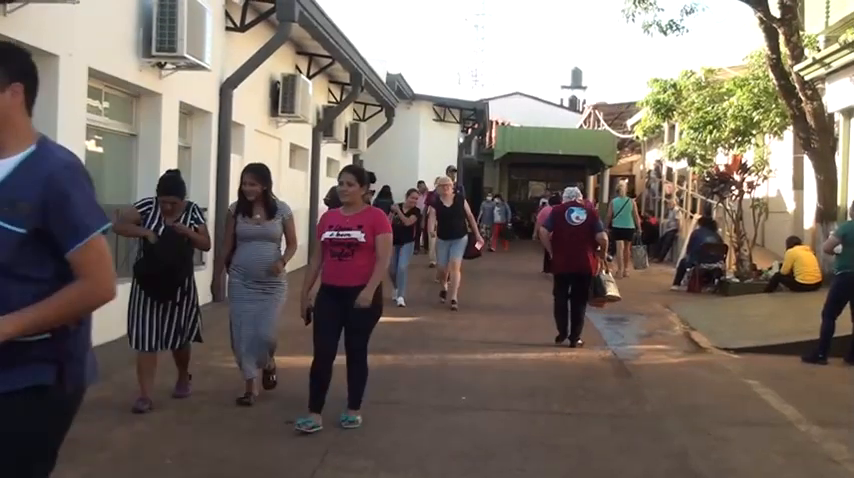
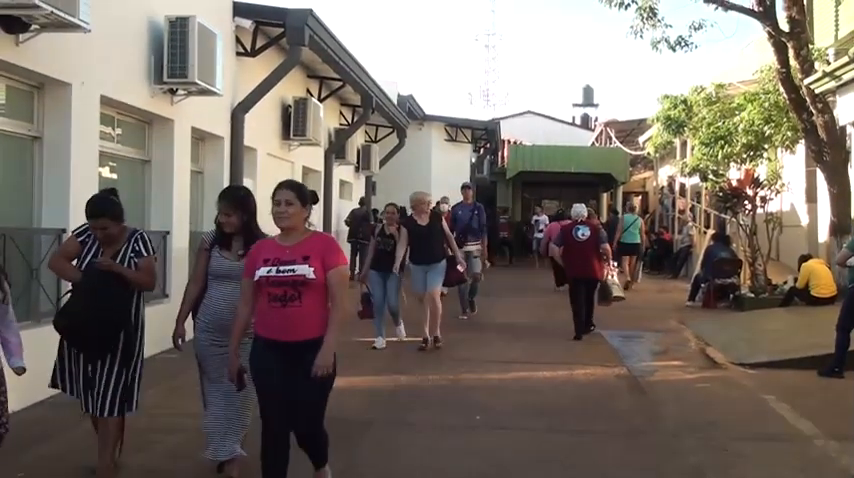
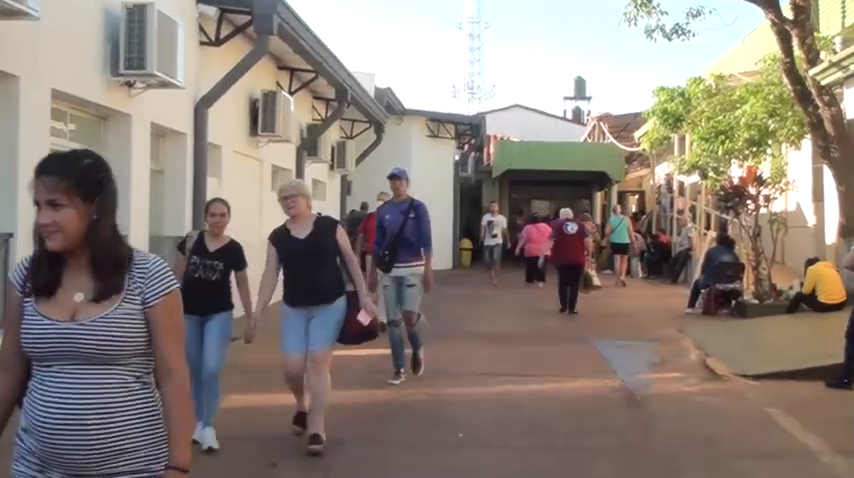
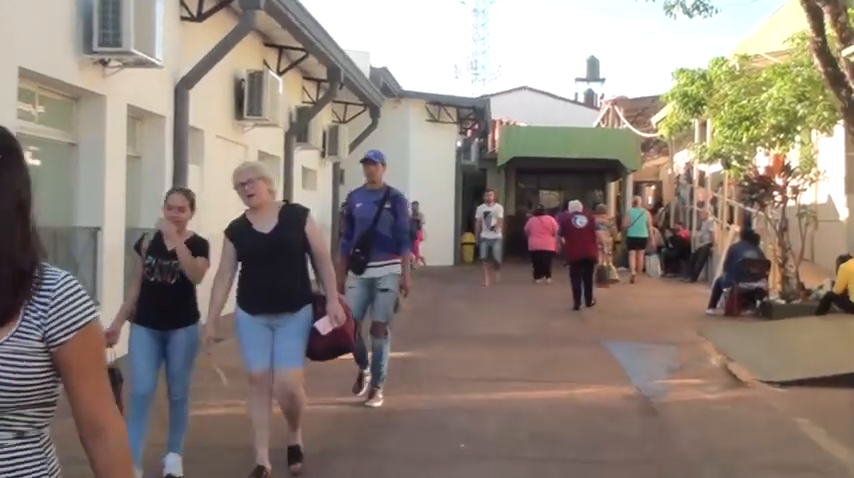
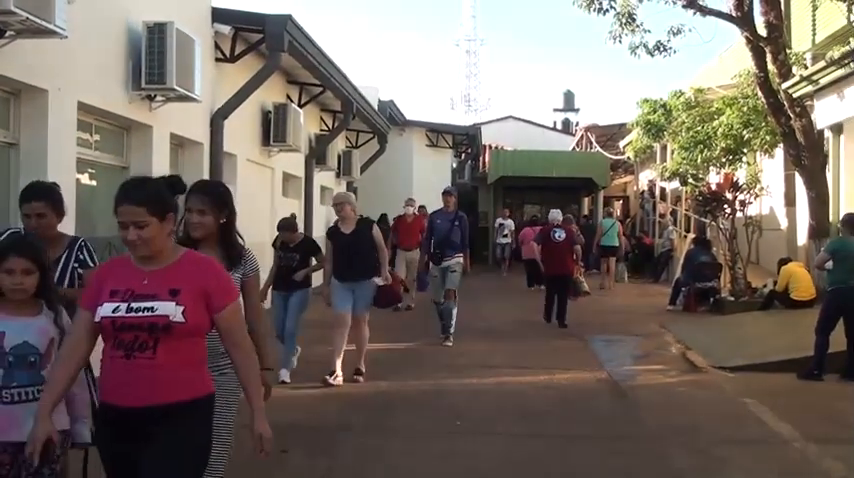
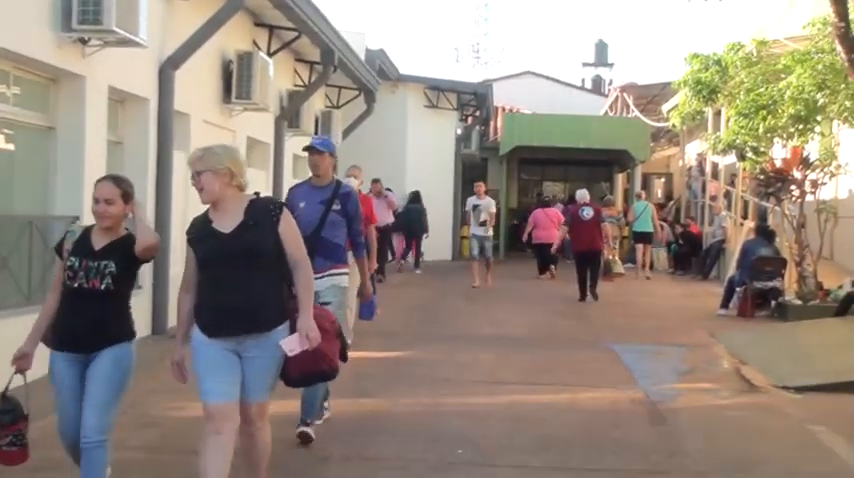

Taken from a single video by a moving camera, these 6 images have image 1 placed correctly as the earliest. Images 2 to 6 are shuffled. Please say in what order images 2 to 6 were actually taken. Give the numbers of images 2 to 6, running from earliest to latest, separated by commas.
2, 5, 3, 4, 6
